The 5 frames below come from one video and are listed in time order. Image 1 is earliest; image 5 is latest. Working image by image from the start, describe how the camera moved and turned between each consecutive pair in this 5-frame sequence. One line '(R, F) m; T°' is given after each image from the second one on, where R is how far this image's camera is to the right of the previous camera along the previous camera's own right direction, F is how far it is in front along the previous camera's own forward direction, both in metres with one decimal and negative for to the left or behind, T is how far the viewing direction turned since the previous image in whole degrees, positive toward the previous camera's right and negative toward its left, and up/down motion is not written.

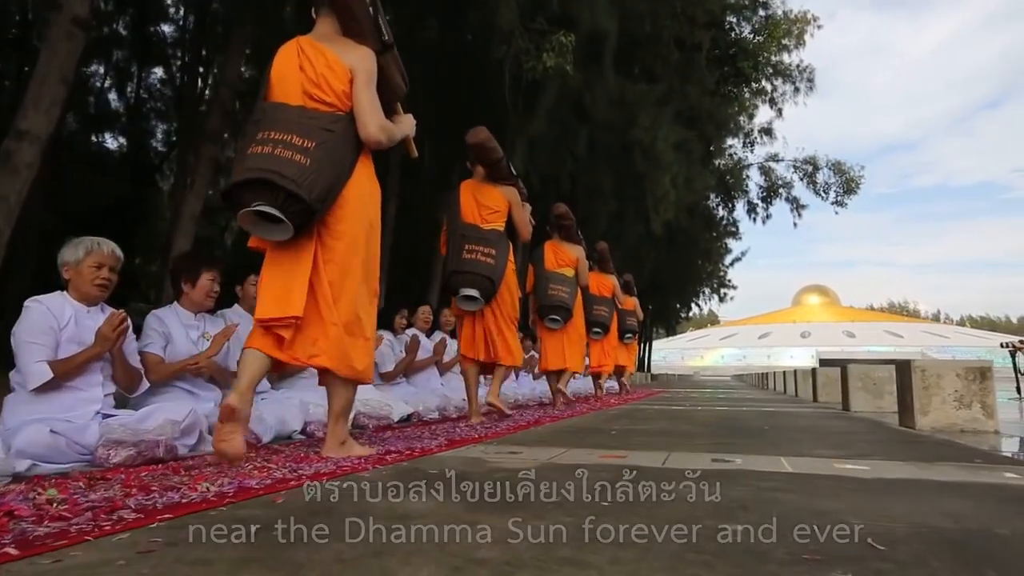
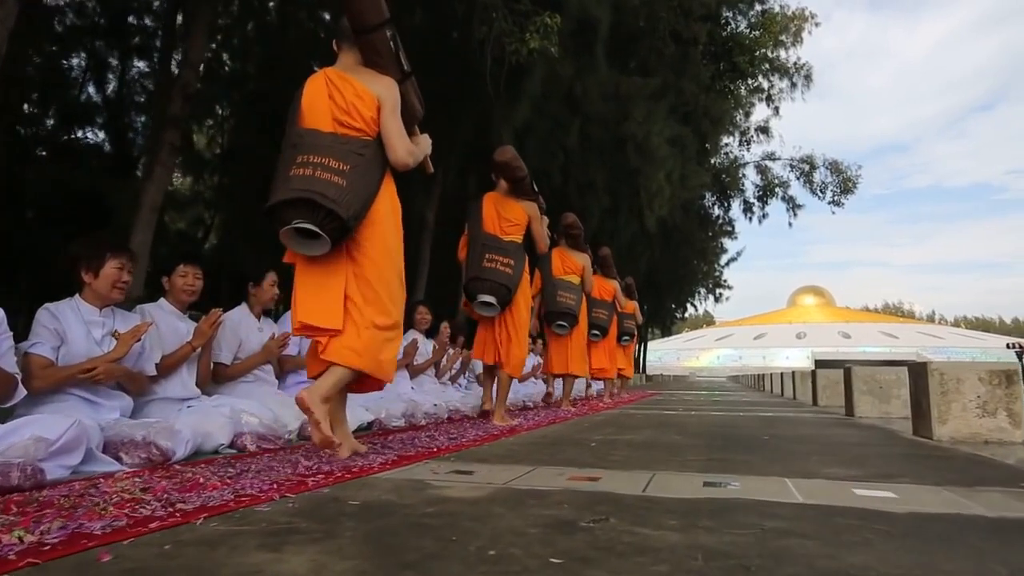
(+0.2, +0.5) m; 0°
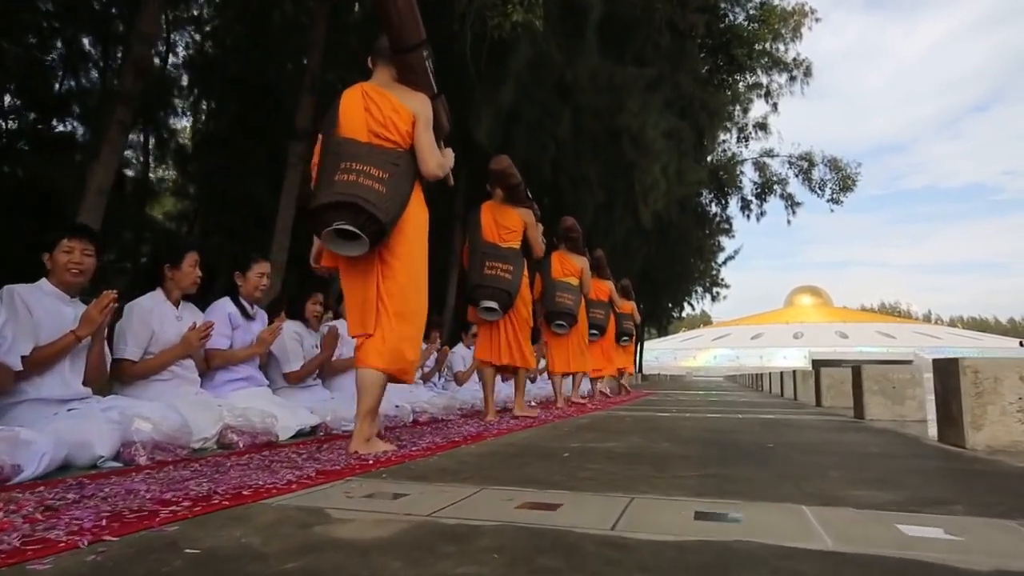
(+0.2, +0.6) m; 0°
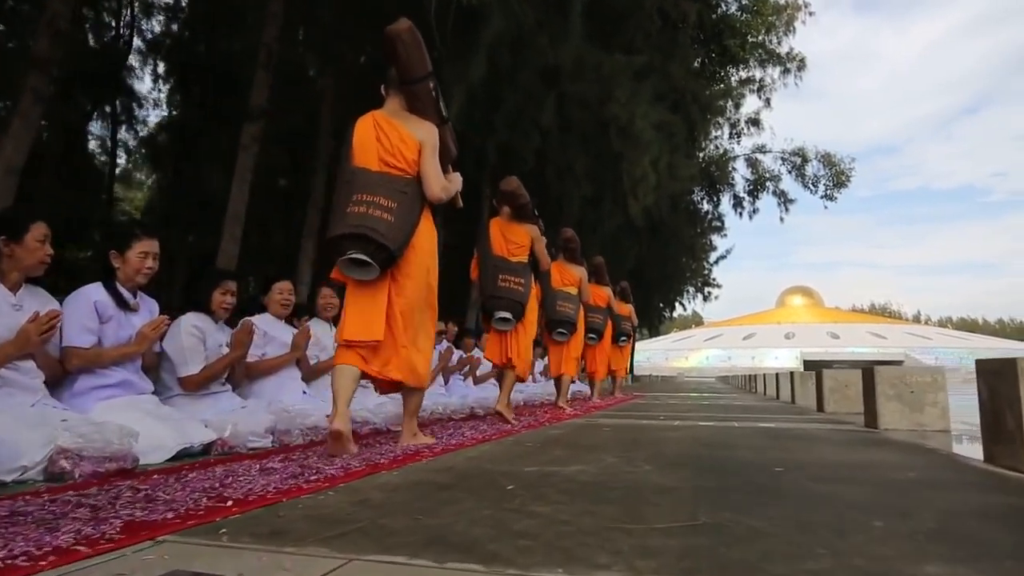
(+0.2, +0.8) m; +1°
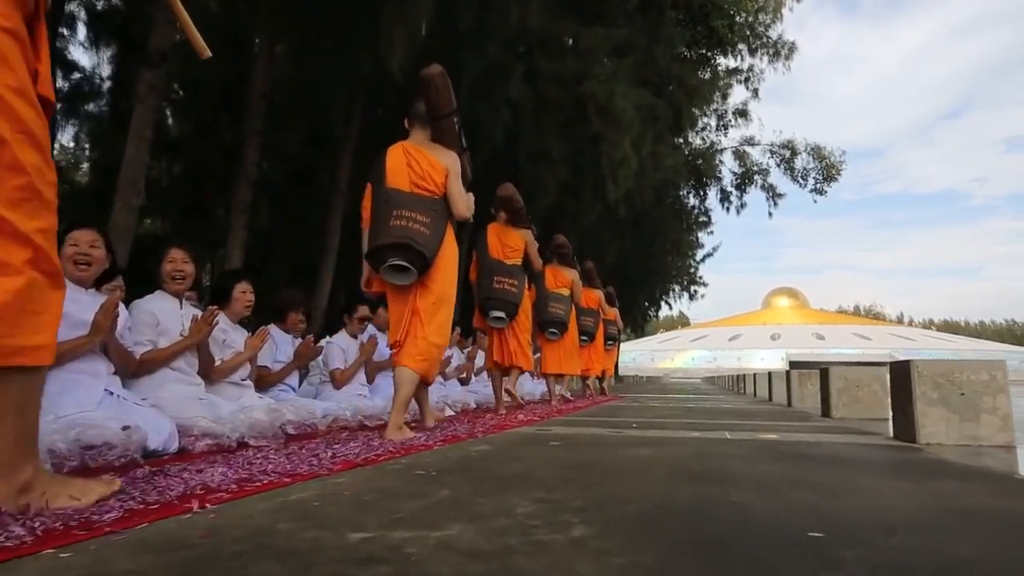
(+0.4, +1.3) m; +1°
